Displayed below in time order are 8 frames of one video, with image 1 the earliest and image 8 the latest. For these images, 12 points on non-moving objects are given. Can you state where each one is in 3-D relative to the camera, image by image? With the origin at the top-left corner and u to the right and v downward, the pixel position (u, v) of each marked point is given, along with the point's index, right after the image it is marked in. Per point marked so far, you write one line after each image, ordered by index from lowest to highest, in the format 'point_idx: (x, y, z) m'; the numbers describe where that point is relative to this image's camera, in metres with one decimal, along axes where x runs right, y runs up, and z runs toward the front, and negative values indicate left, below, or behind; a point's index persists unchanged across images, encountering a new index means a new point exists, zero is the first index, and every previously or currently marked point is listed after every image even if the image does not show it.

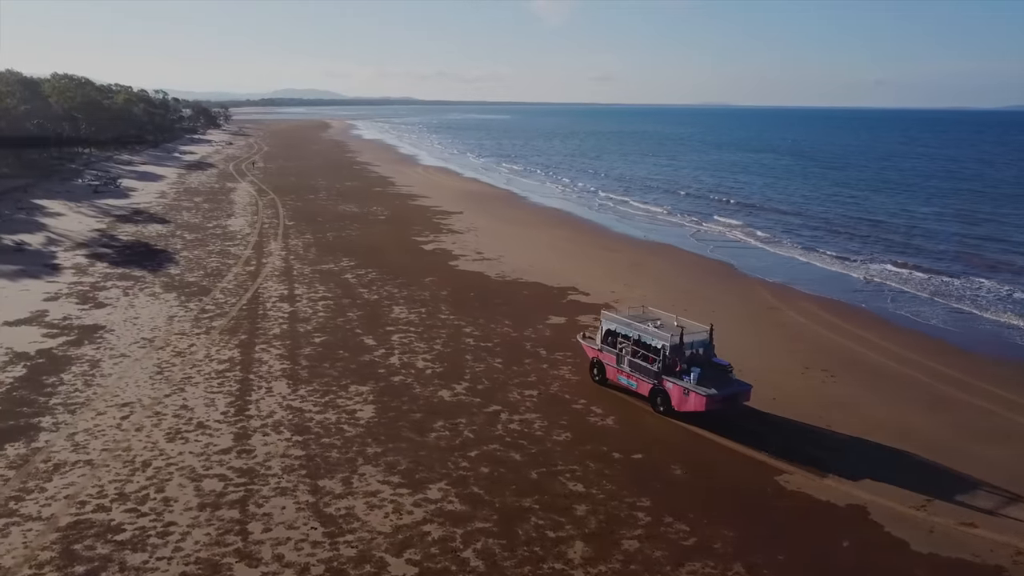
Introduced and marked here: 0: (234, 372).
0: (-4.4, -1.3, +13.3) m
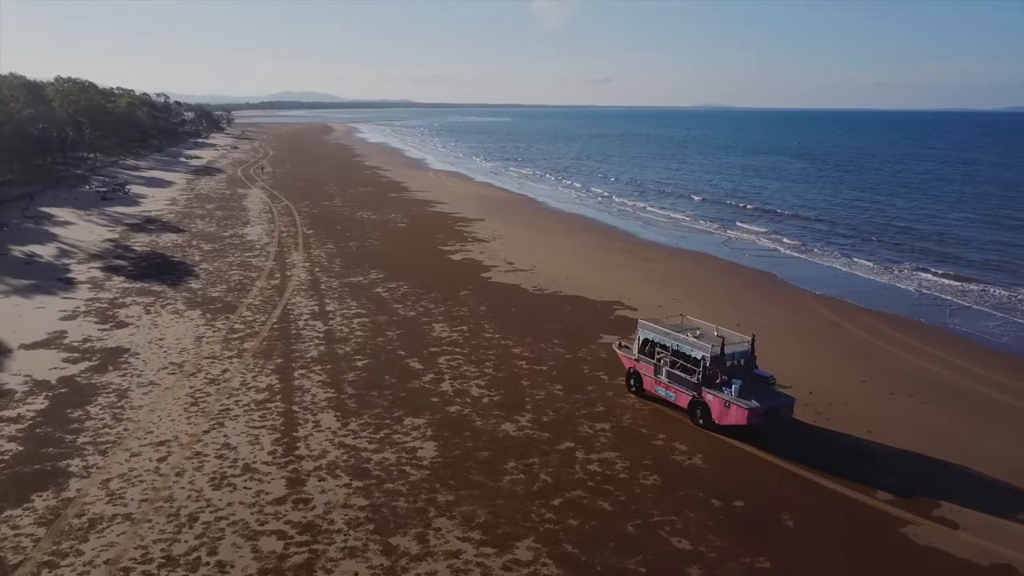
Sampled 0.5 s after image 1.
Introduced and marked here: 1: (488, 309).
0: (-3.4, -1.7, +12.1) m
1: (-0.5, -0.4, +18.6) m
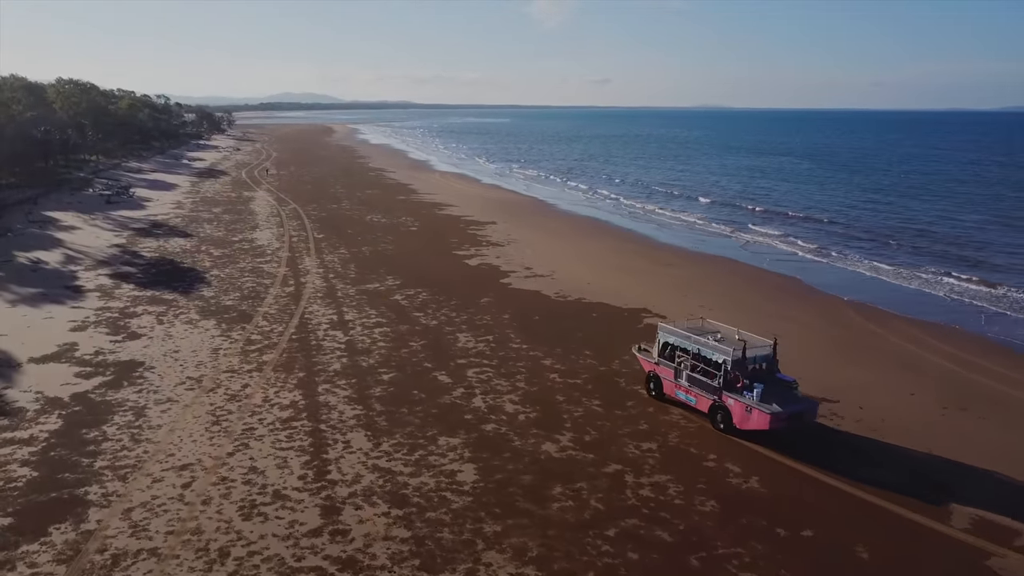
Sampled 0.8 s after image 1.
0: (-2.9, -1.8, +11.5) m
1: (0.0, -0.6, +18.0) m
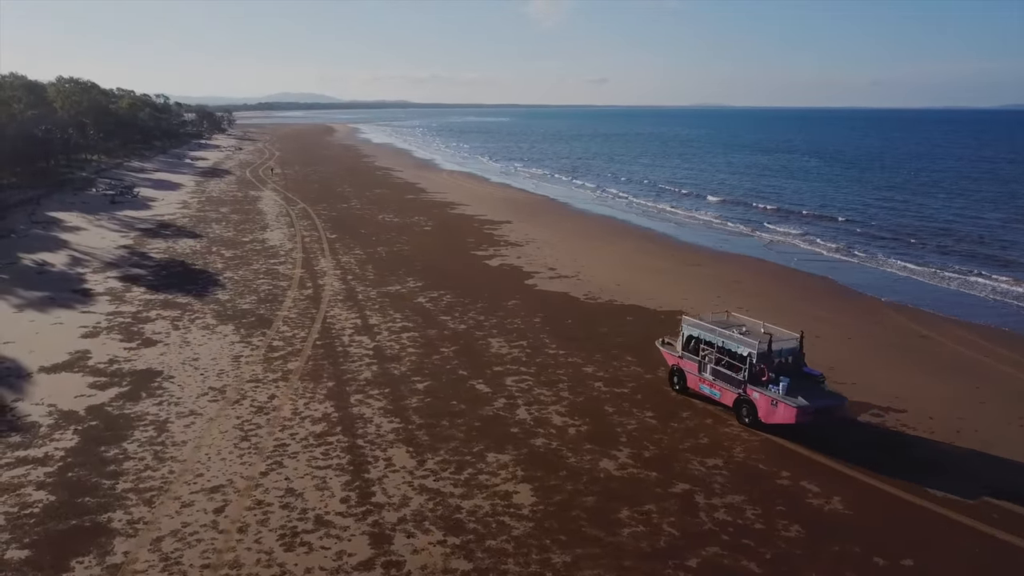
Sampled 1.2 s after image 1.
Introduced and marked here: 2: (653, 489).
0: (-2.2, -1.9, +10.7) m
1: (+0.6, -0.6, +17.1) m
2: (+1.6, -2.3, +9.4) m
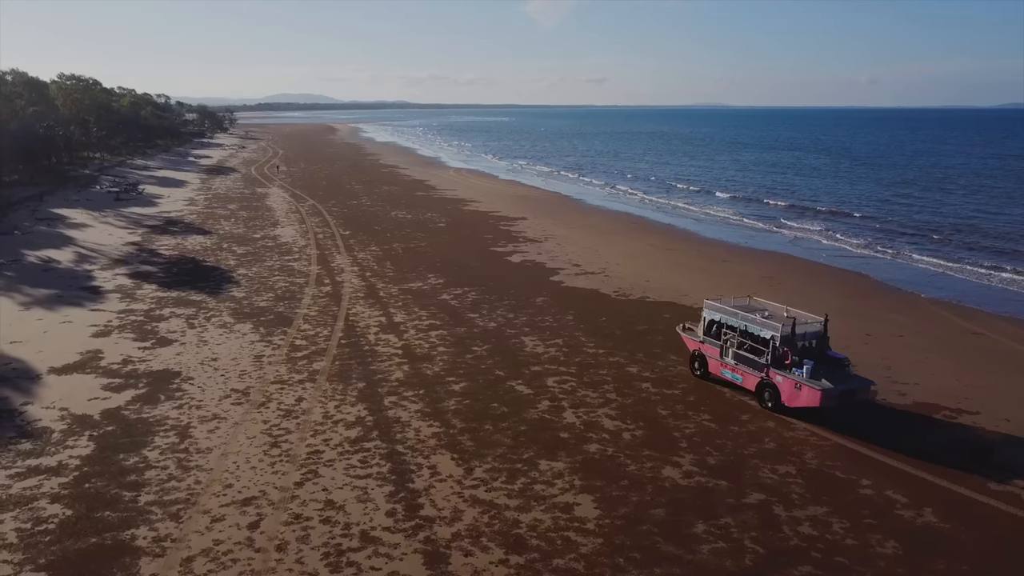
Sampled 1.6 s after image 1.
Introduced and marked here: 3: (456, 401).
0: (-1.6, -1.8, +9.8) m
1: (+1.2, -0.6, +16.3) m
2: (+2.2, -2.2, +8.6) m
3: (-0.8, -1.5, +11.3) m
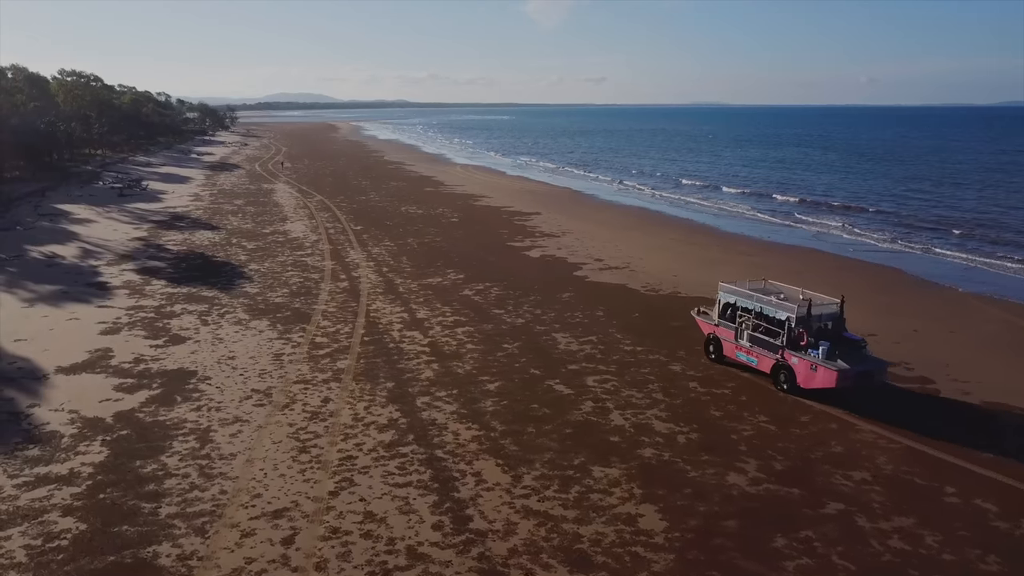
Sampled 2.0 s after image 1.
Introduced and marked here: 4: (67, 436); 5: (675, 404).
0: (-1.1, -1.7, +9.1) m
1: (+1.8, -0.5, +15.5) m
2: (+2.7, -2.1, +7.9) m
3: (-0.2, -1.4, +10.6) m
4: (-4.8, -1.6, +9.1) m
5: (+2.1, -1.5, +10.6) m
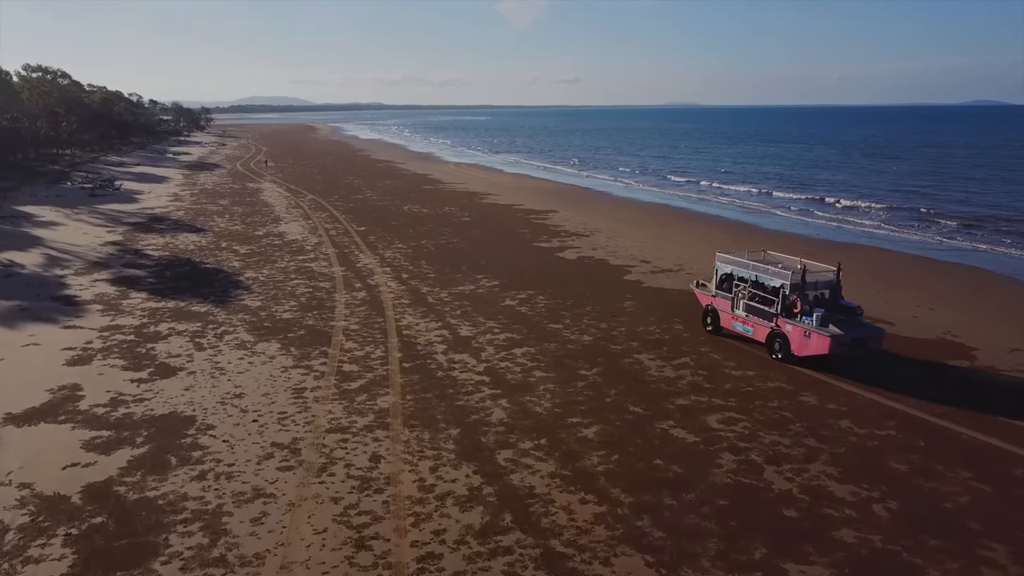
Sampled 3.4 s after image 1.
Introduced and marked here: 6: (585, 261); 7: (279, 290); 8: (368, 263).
0: (0.0, -1.9, +6.3) m
1: (+2.7, -0.6, +12.9) m
2: (+3.9, -2.2, +5.2) m
3: (+0.8, -1.6, +7.9) m
4: (-3.7, -1.8, +6.3) m
5: (+3.1, -1.6, +8.0) m
6: (+1.6, +0.6, +18.6) m
7: (-4.2, 0.0, +14.9) m
8: (-3.0, +0.5, +17.7) m
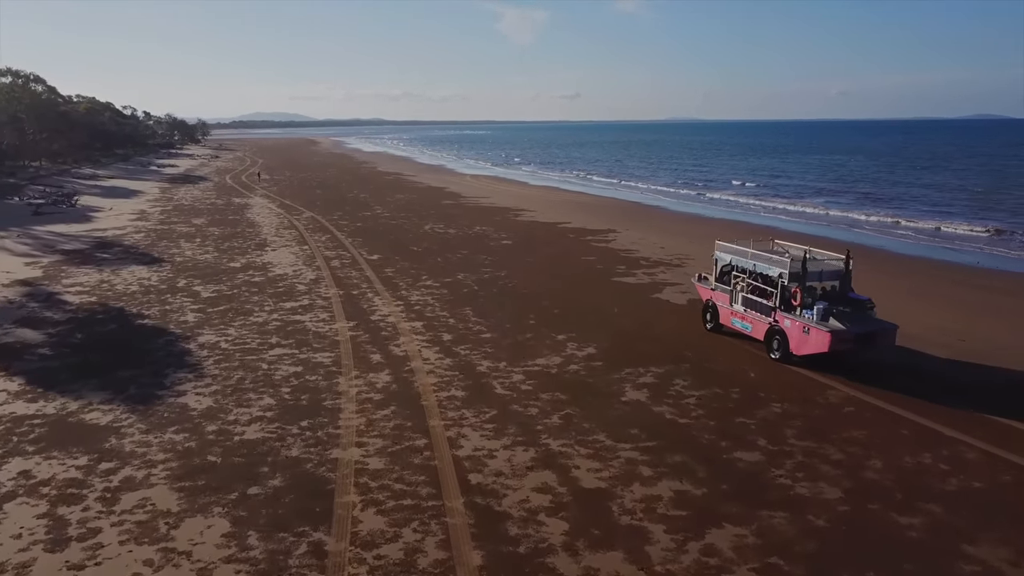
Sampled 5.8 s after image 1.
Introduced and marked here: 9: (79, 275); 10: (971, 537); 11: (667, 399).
0: (+1.3, -2.6, +0.5) m
1: (+4.0, -1.4, +7.0) m
2: (+5.1, -2.8, -0.7) m
3: (+2.1, -2.3, +2.0) m
4: (-2.5, -2.5, +0.4) m
5: (+4.4, -2.3, +2.1) m
6: (+2.9, -0.3, +12.8) m
7: (-2.9, -0.9, +9.1) m
8: (-1.8, -0.4, +11.9) m
9: (-7.7, +0.3, +14.9) m
10: (+3.1, -1.7, +5.5) m
11: (+1.6, -1.2, +8.1) m
